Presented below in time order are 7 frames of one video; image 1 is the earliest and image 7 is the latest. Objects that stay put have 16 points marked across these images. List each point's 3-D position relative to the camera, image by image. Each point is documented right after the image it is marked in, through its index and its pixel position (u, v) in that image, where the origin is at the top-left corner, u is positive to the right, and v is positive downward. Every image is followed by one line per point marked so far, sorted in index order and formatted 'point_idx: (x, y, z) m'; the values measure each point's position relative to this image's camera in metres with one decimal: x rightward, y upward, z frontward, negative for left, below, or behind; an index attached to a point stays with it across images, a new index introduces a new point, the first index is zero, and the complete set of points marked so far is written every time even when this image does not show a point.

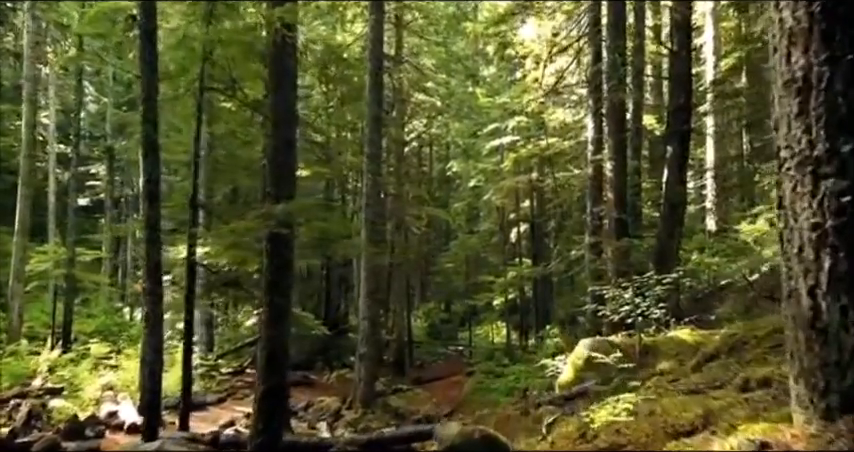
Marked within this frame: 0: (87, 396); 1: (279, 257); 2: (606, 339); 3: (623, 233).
0: (-9.4, -4.7, +16.7) m
1: (-2.2, -0.5, +8.9) m
2: (+3.2, -2.1, +11.0) m
3: (+5.1, -0.2, +15.6) m
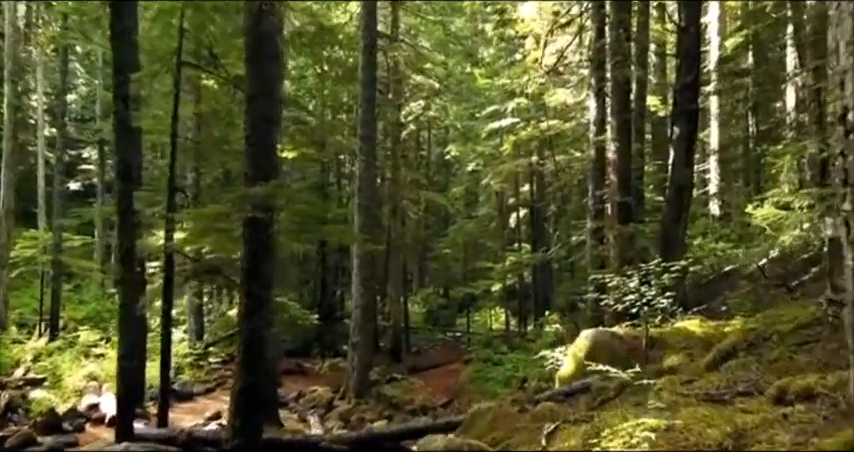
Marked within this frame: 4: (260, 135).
0: (-9.5, -4.3, +16.1) m
1: (-2.3, -0.3, +8.2) m
2: (+3.1, -1.8, +10.4) m
3: (+4.9, +0.2, +14.9) m
4: (-2.3, +1.3, +8.4) m
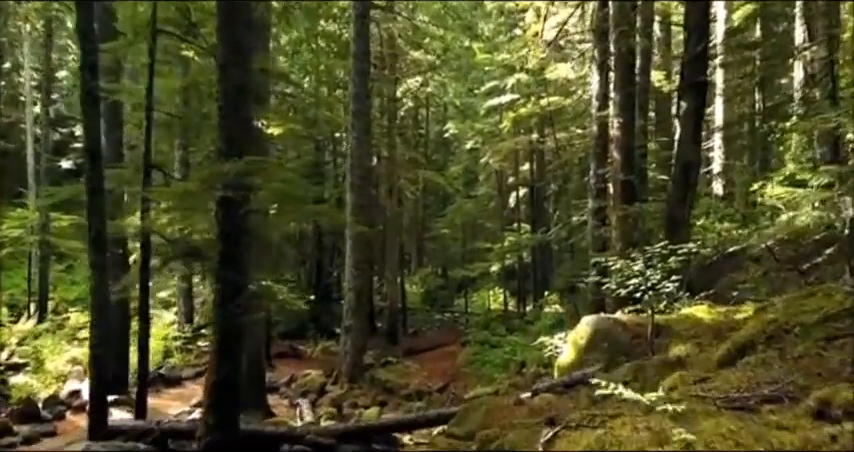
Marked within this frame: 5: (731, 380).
0: (-9.7, -3.8, +15.6) m
1: (-2.4, 0.0, +7.6) m
2: (+3.0, -1.5, +9.8) m
3: (+4.8, +0.7, +14.3) m
4: (-2.5, +1.5, +7.7) m
5: (+3.8, -1.9, +7.5) m
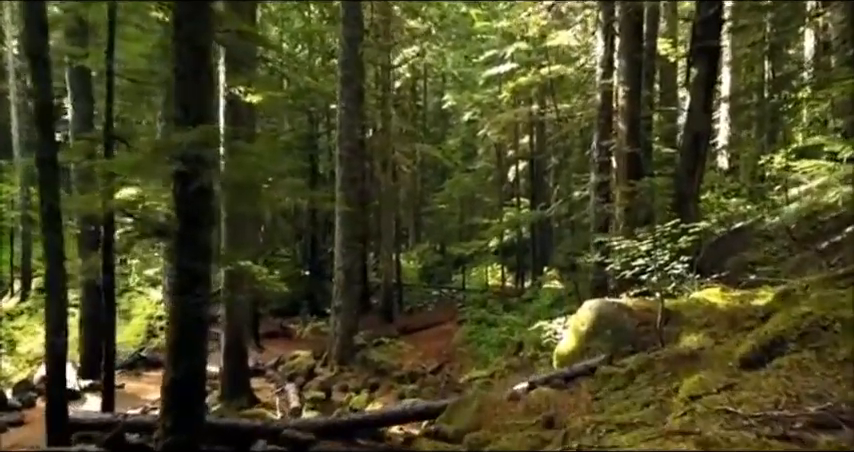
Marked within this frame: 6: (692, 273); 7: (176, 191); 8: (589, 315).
0: (-9.9, -3.2, +14.9) m
1: (-2.6, +0.2, +6.7) m
2: (+2.8, -1.1, +9.0) m
3: (+4.6, +1.2, +13.4) m
4: (-2.6, +1.8, +6.8) m
5: (+3.6, -1.7, +6.8) m
6: (+4.0, -0.7, +9.2) m
7: (-2.8, +0.4, +6.8) m
8: (+2.4, -1.3, +8.9) m
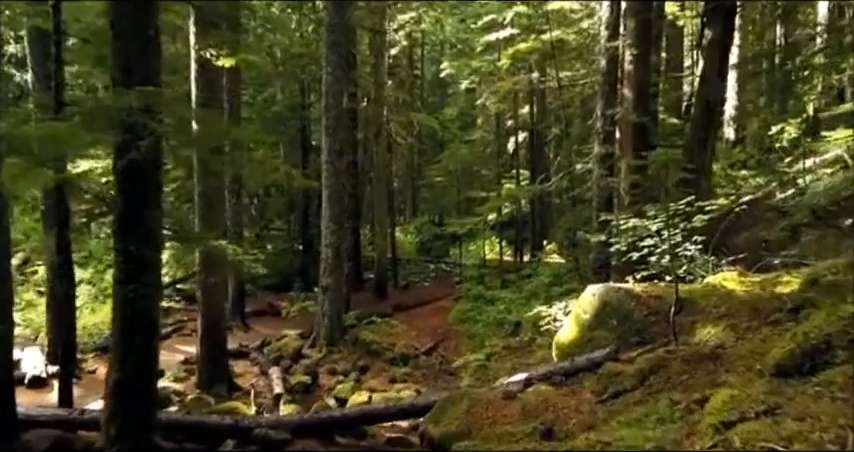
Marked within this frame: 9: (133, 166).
0: (-10.0, -2.6, +14.1) m
1: (-2.8, +0.4, +5.8) m
2: (+2.6, -0.8, +8.1) m
3: (+4.4, +1.7, +12.4) m
4: (-2.8, +2.0, +5.8) m
5: (+3.4, -1.5, +5.9) m
6: (+3.9, -0.4, +8.3) m
7: (-3.0, +0.6, +5.8) m
8: (+2.2, -1.0, +8.0) m
9: (-2.8, +0.6, +5.8) m
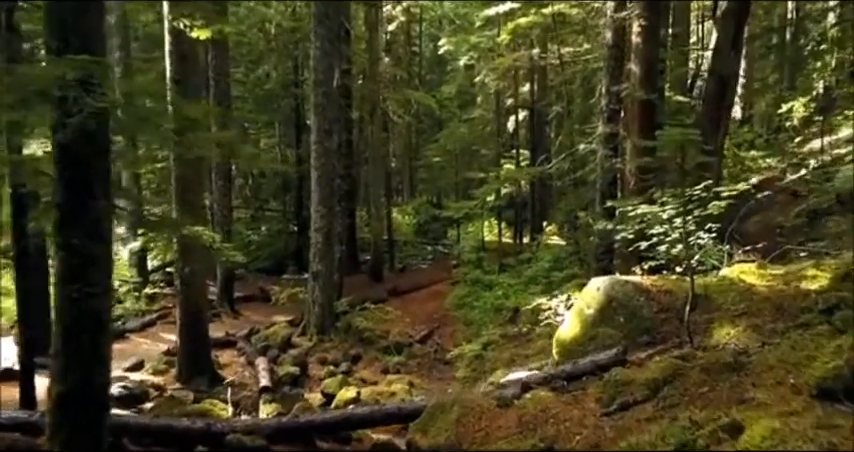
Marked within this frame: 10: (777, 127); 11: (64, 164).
0: (-10.2, -2.2, +13.5) m
1: (-2.9, +0.5, +5.1) m
2: (+2.5, -0.7, +7.4) m
3: (+4.3, +2.0, +11.6) m
4: (-2.9, +2.1, +5.0) m
5: (+3.3, -1.4, +5.2) m
6: (+3.7, -0.2, +7.6) m
7: (-3.1, +0.7, +5.1) m
8: (+2.1, -0.9, +7.3) m
9: (-3.0, +0.7, +5.1) m
10: (+10.9, +3.1, +18.7) m
11: (-3.0, +0.6, +5.1) m
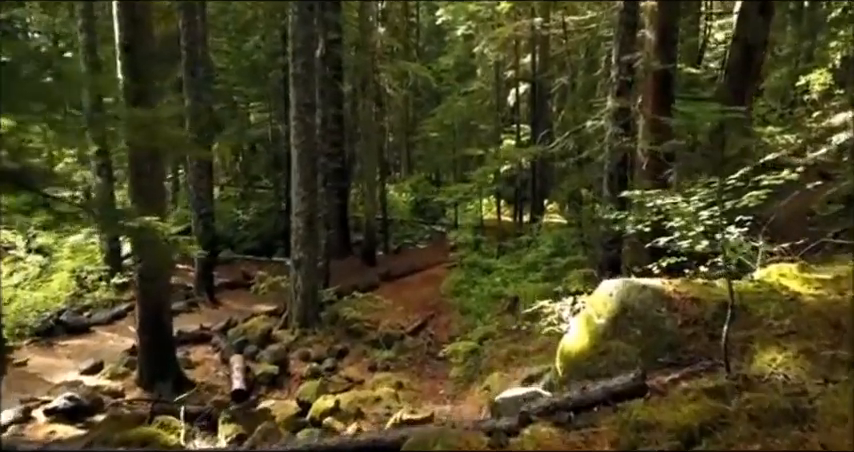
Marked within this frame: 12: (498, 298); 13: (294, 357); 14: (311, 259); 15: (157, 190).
0: (-10.4, -1.9, +12.4) m
1: (-3.1, +0.5, +3.8) m
2: (+2.3, -0.6, +6.2) m
3: (+4.1, +2.2, +10.3) m
4: (-3.2, +2.0, +3.7) m
5: (+3.1, -1.5, +4.1) m
6: (+3.5, -0.2, +6.4) m
7: (-3.3, +0.6, +3.8) m
8: (+1.9, -0.8, +6.2) m
9: (-3.2, +0.6, +3.8) m
10: (+10.7, +3.6, +17.3) m
11: (-3.3, +0.5, +3.9) m
12: (+1.8, -1.9, +15.5) m
13: (-2.8, -2.7, +12.6) m
14: (-2.6, -0.7, +13.9) m
15: (-4.4, +0.6, +9.8) m
